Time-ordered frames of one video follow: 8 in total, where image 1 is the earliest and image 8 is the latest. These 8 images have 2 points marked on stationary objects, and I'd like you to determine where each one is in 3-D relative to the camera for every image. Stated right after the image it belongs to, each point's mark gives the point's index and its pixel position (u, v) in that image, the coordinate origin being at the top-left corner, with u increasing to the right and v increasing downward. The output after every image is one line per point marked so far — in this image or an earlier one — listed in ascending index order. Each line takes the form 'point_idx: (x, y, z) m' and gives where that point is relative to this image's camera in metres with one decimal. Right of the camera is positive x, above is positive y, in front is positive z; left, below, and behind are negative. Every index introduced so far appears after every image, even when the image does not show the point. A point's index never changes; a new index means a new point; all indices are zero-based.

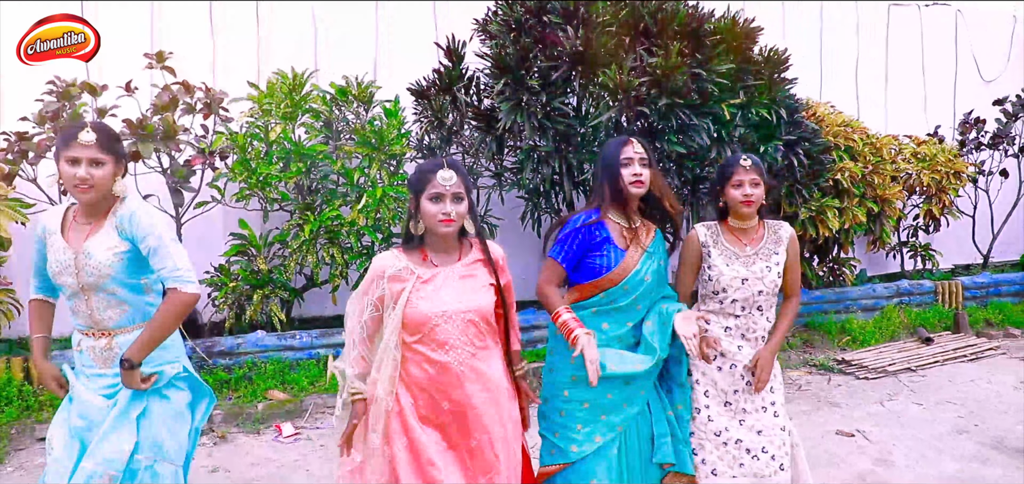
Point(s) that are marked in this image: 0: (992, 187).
0: (+4.9, +0.6, +8.3) m
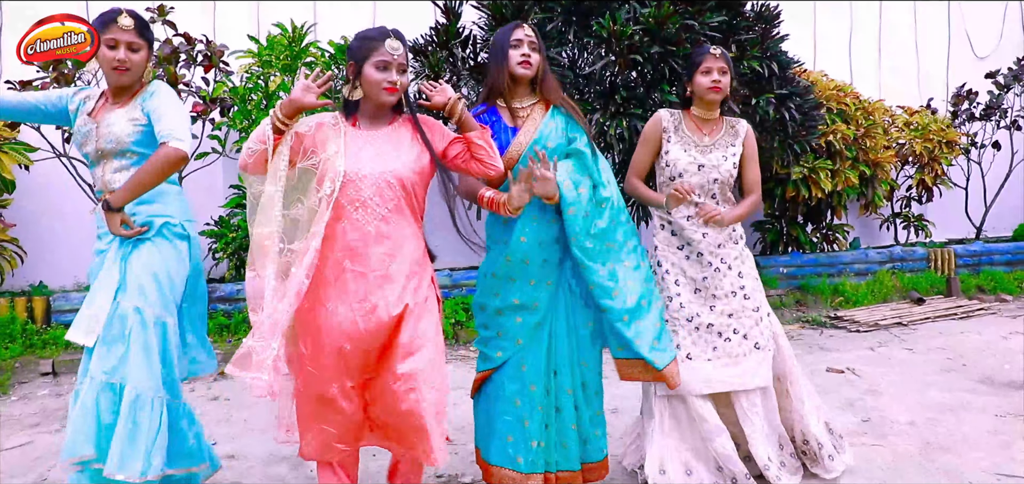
0: (+4.9, +0.8, +8.4) m
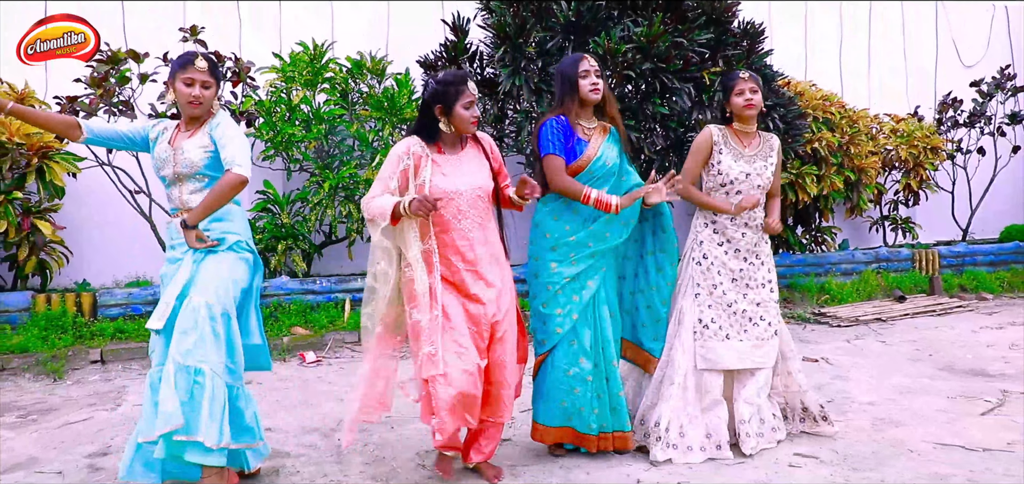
0: (+4.9, +0.8, +8.7) m
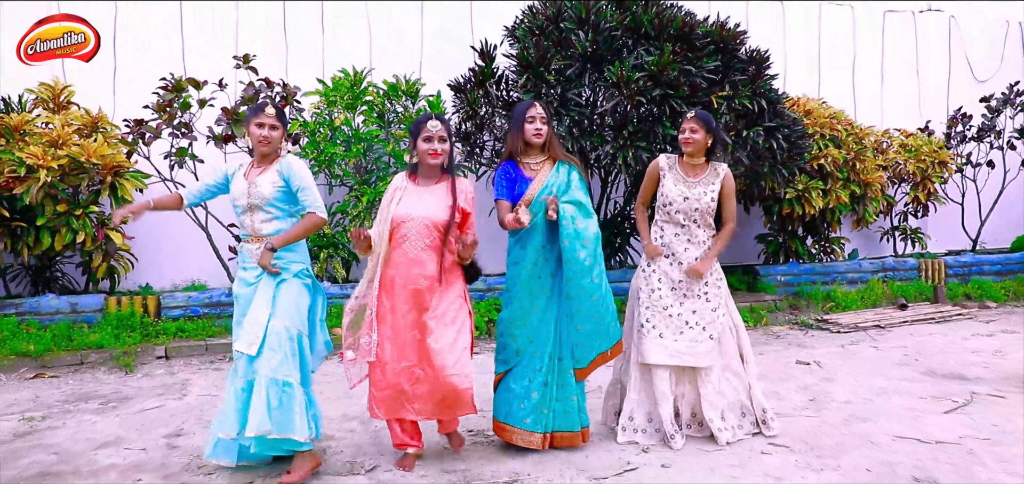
0: (+5.2, +0.7, +9.0) m
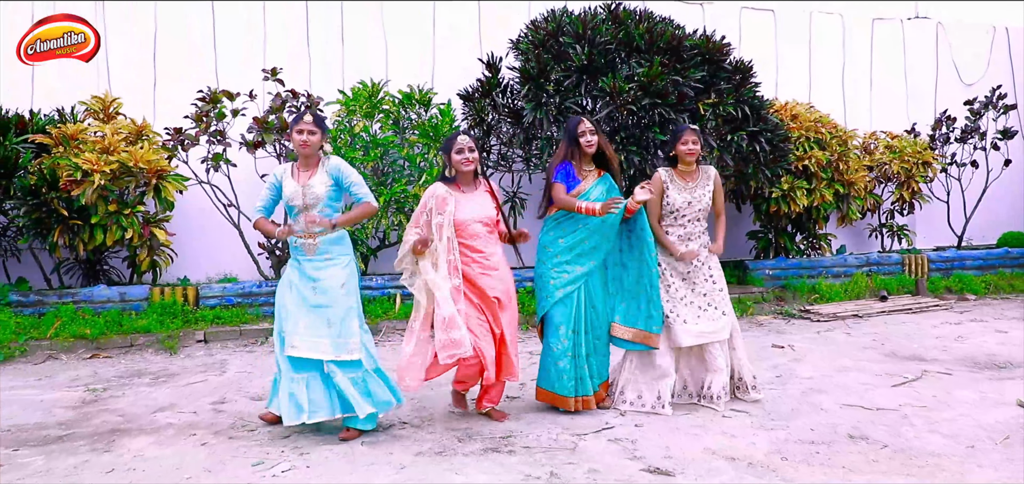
0: (+5.3, +0.8, +9.5) m
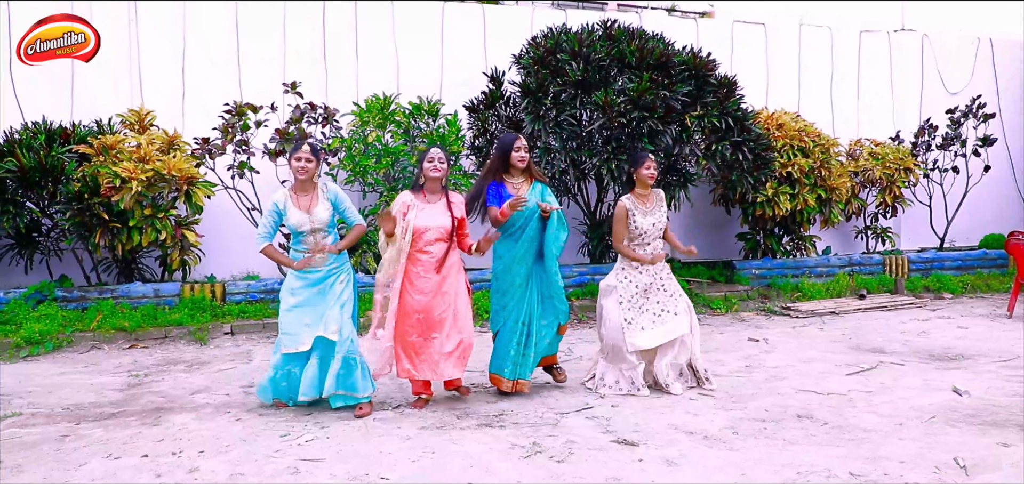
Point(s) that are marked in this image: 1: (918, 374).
0: (+5.3, +0.7, +10.0) m
1: (+2.5, -0.8, +5.0) m
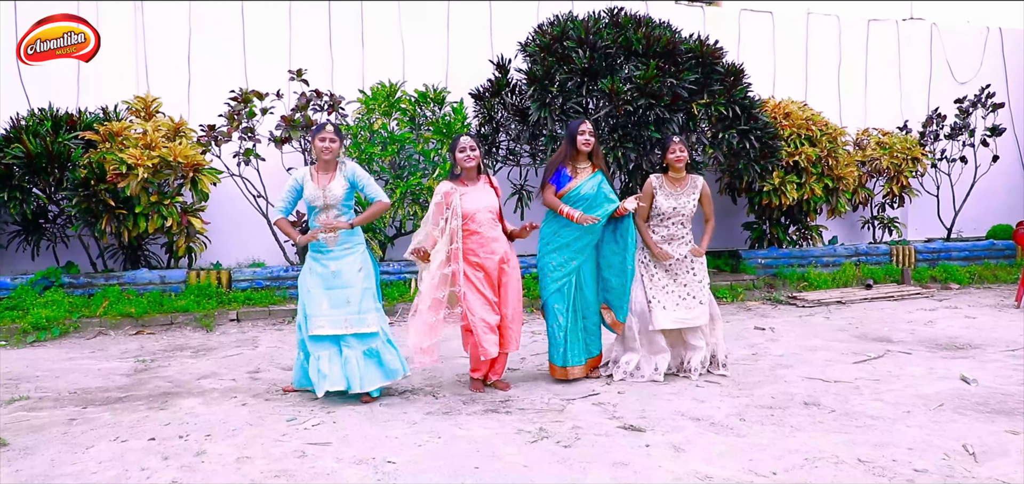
0: (+5.4, +0.9, +9.9) m
1: (+2.5, -0.7, +4.9) m
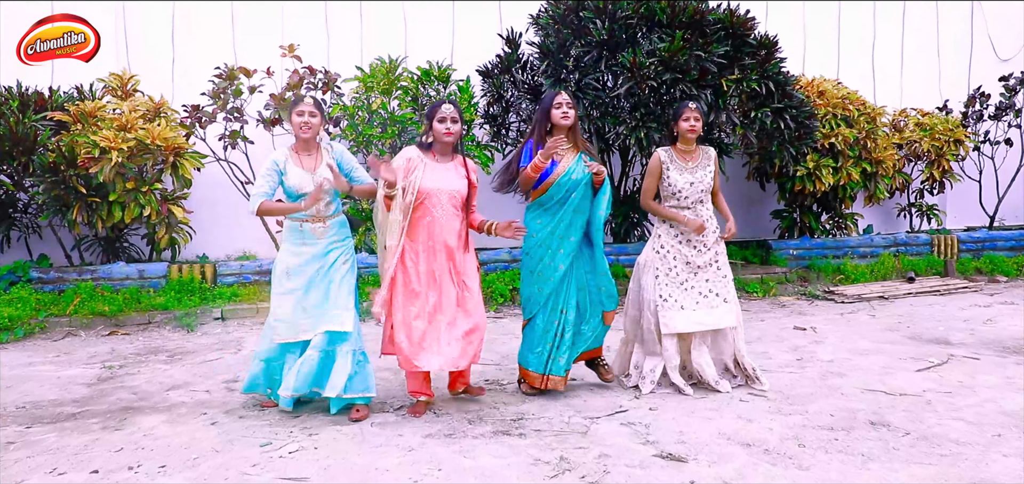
0: (+5.5, +1.0, +9.3) m
1: (+2.6, -0.7, +4.3) m
